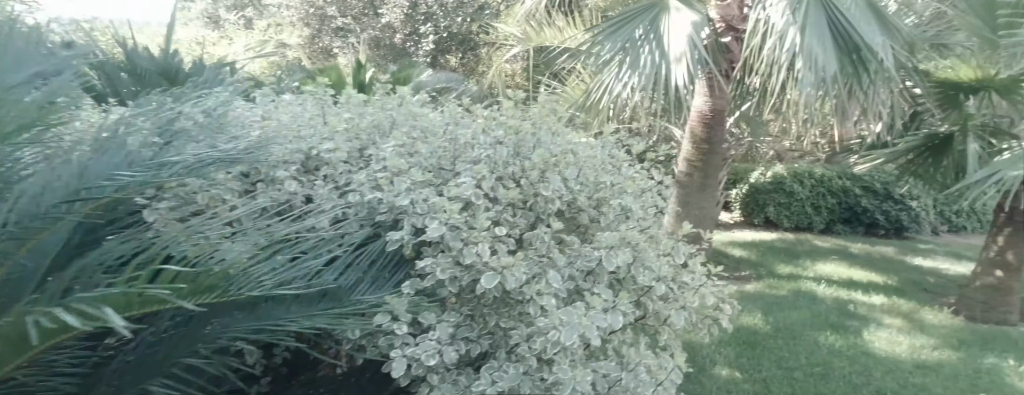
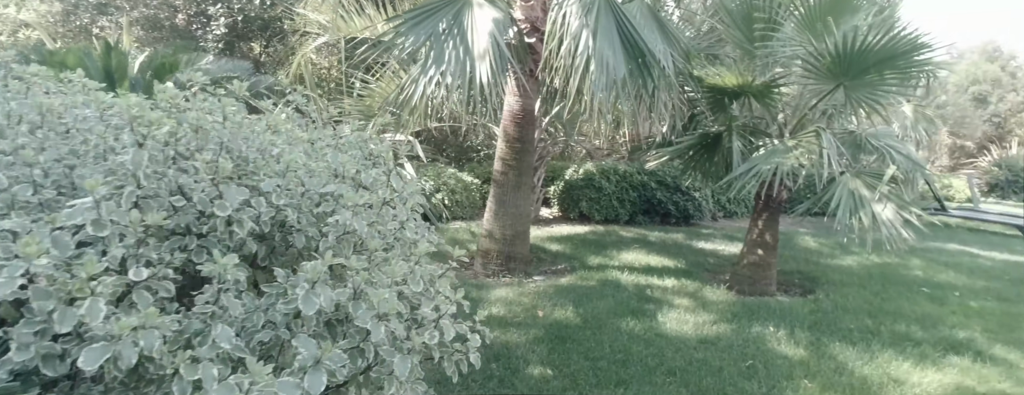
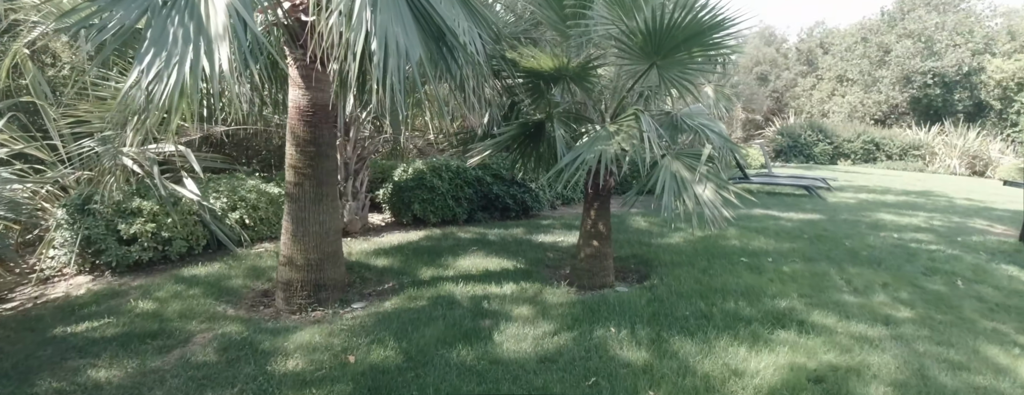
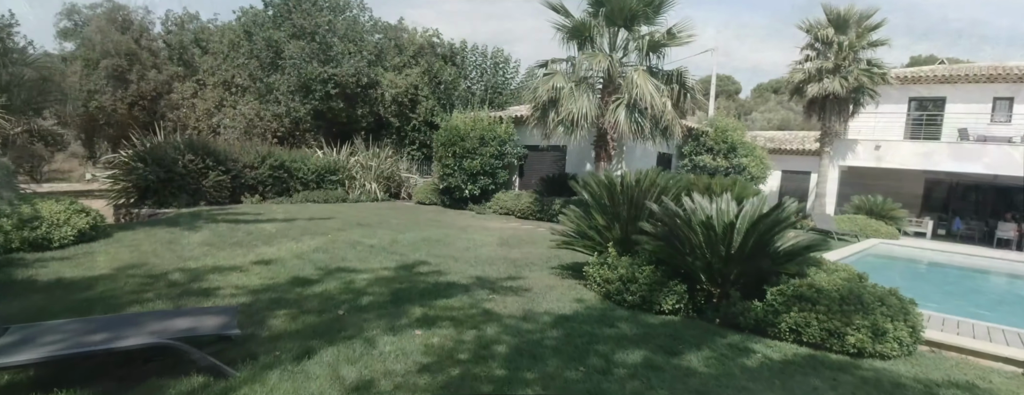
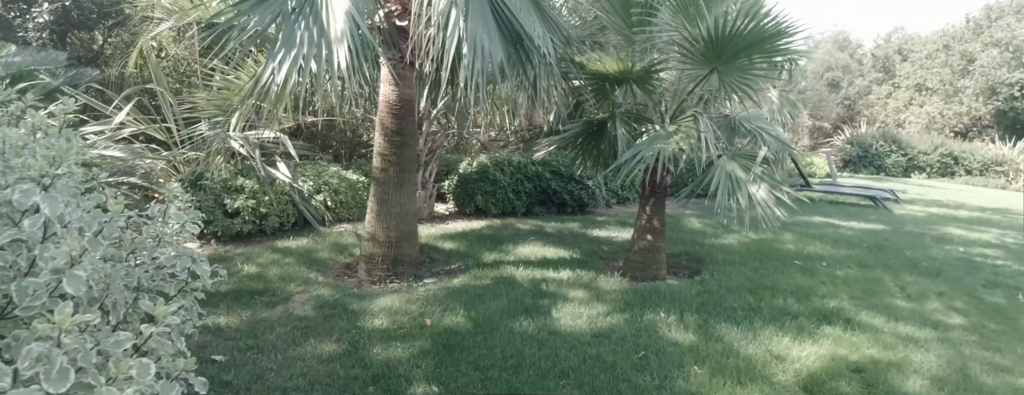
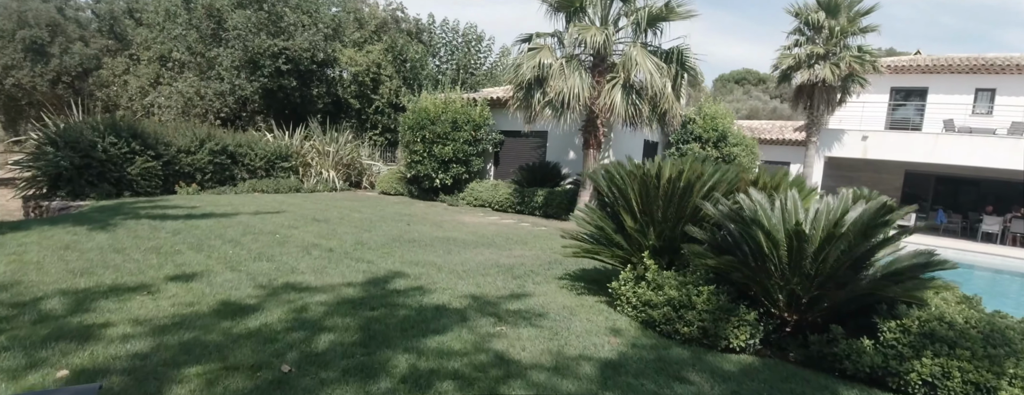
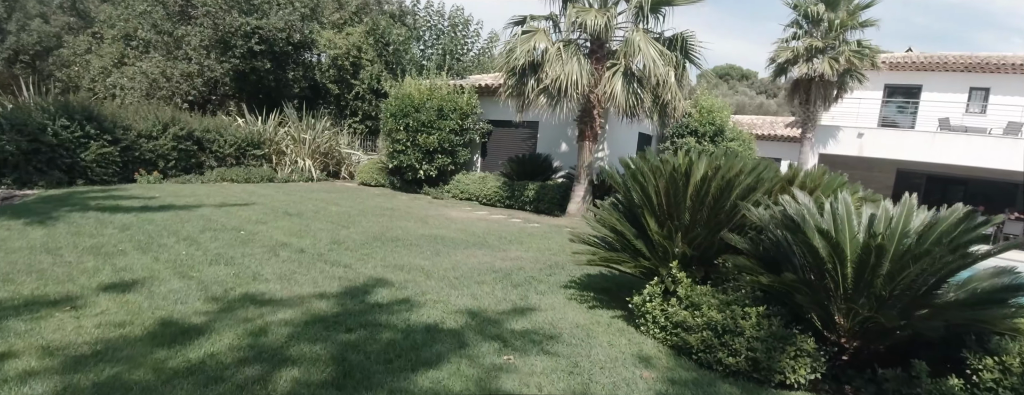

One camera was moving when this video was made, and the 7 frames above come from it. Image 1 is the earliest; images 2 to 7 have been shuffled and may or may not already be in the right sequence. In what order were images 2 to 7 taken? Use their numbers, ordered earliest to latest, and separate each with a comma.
2, 5, 3, 4, 6, 7
